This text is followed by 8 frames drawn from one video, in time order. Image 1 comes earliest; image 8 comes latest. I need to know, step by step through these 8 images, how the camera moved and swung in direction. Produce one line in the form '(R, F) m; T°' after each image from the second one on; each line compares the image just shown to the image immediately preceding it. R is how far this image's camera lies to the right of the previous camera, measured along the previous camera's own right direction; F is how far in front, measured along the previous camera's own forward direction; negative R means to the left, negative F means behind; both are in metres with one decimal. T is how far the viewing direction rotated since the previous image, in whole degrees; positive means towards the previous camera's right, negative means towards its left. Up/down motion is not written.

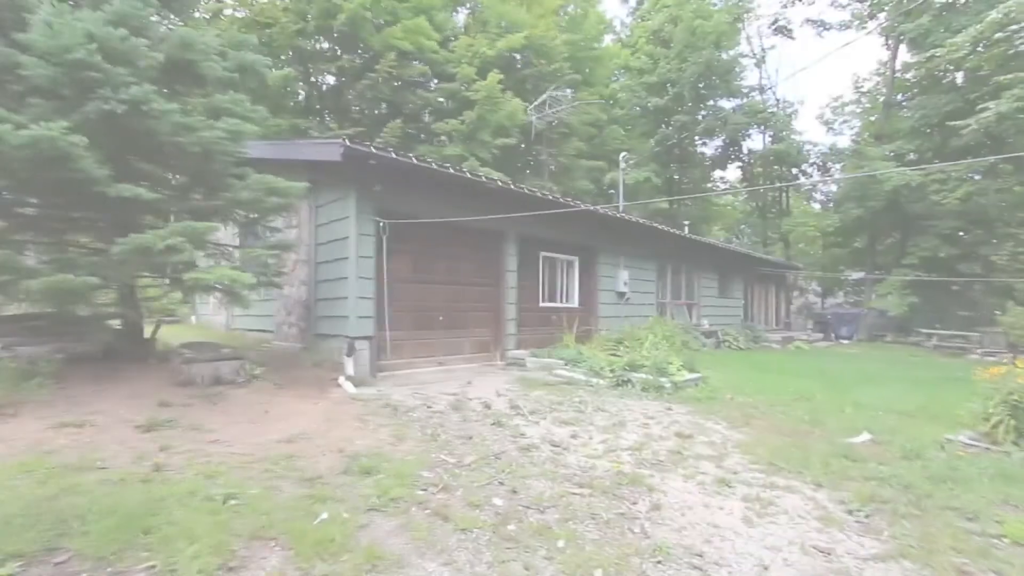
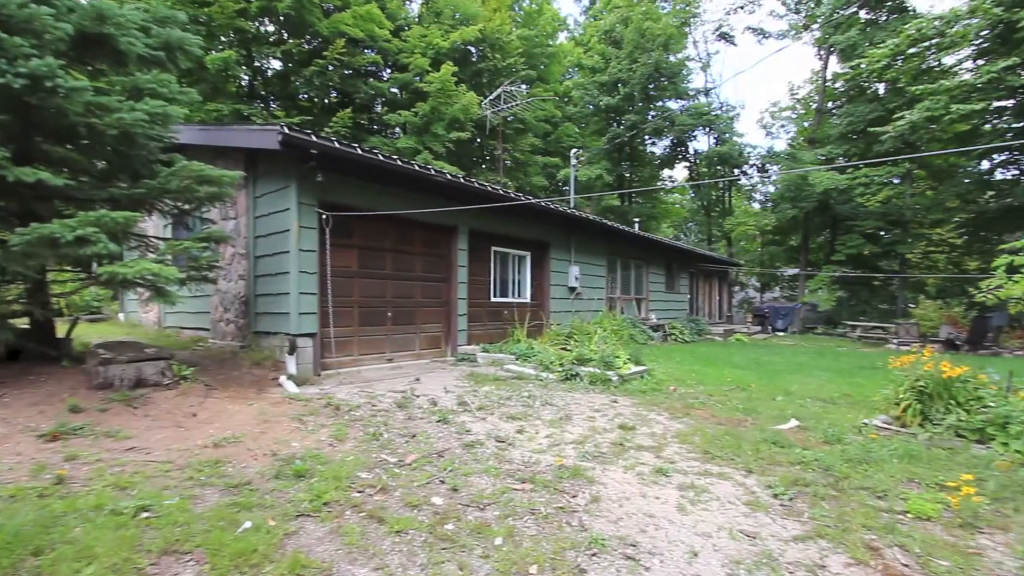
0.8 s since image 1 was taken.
(+0.1, 0.0) m; +5°
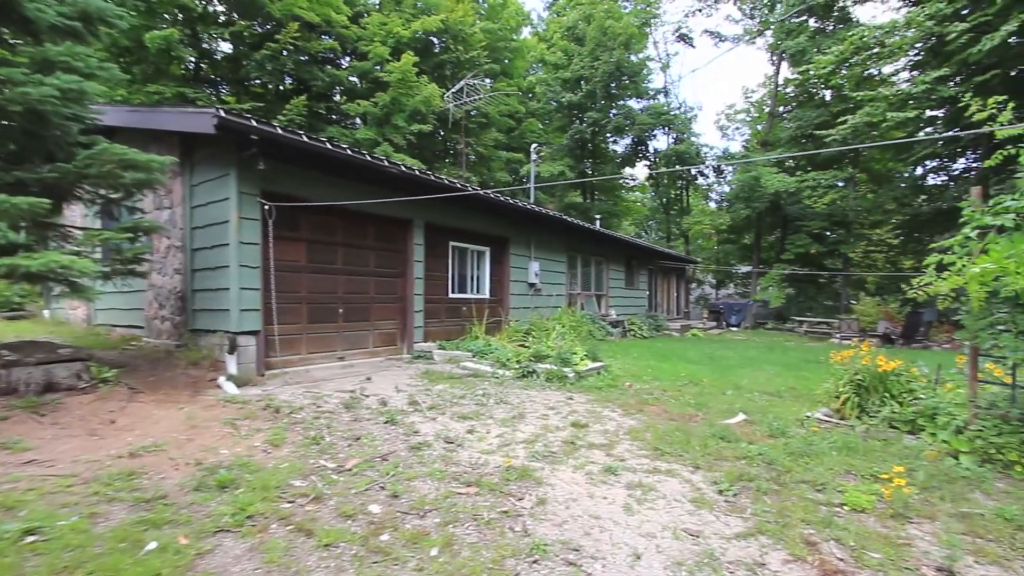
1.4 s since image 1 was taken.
(+0.1, +0.1) m; +4°
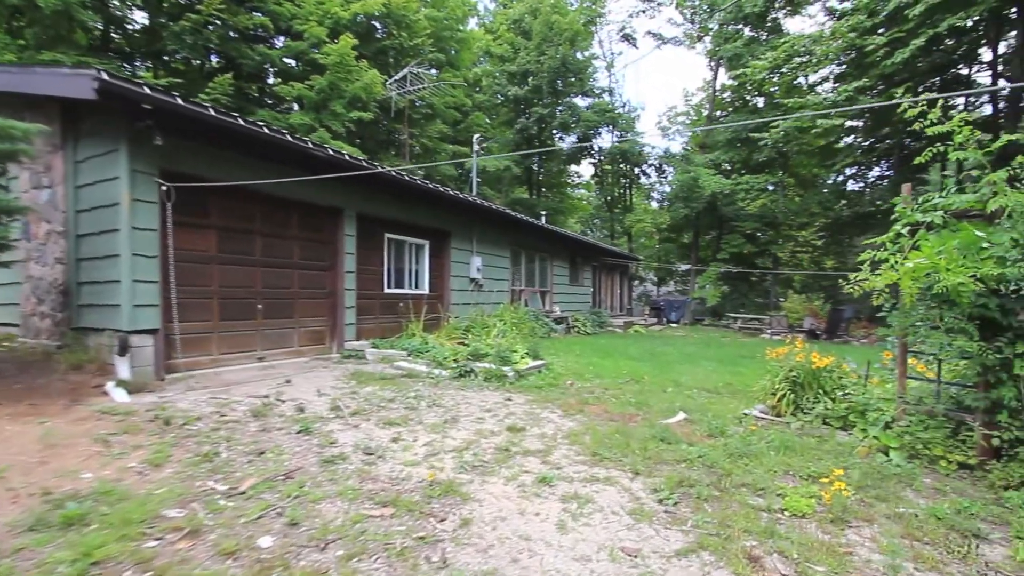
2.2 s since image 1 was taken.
(+0.1, +0.3) m; +6°
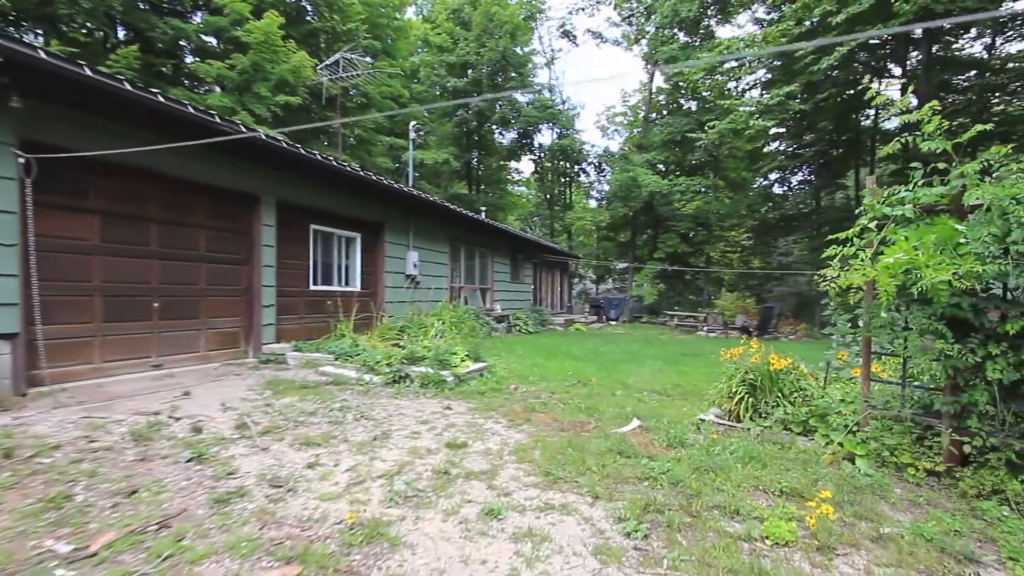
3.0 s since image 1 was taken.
(0.0, +0.4) m; +7°
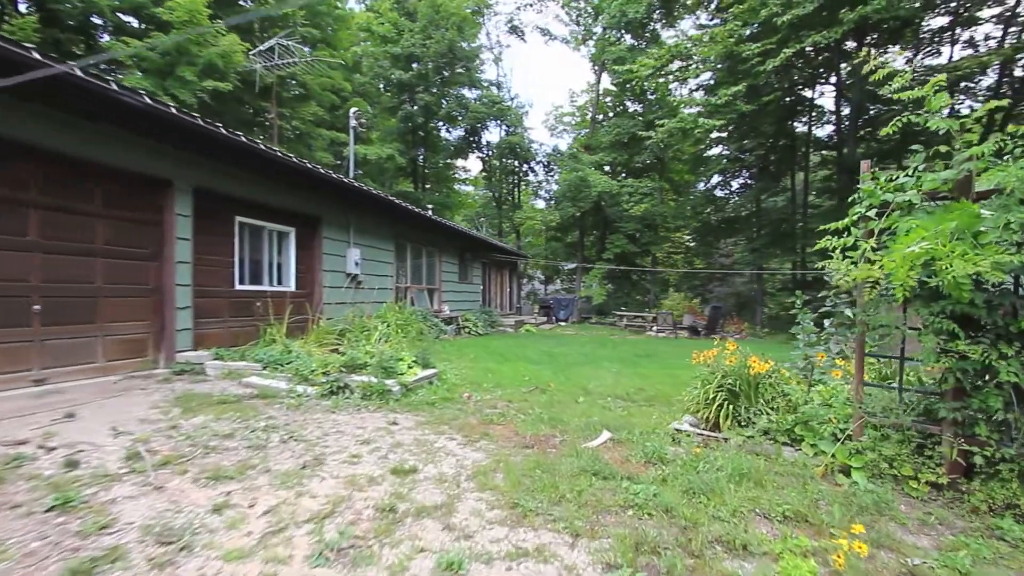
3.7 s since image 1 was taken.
(-0.1, +0.4) m; +7°
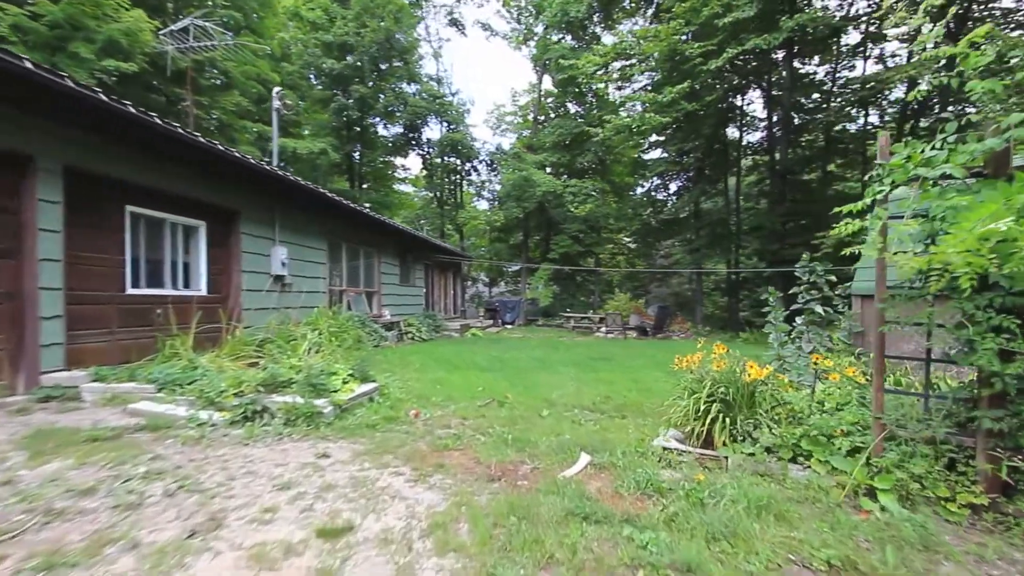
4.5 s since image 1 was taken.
(-0.1, +0.5) m; +7°
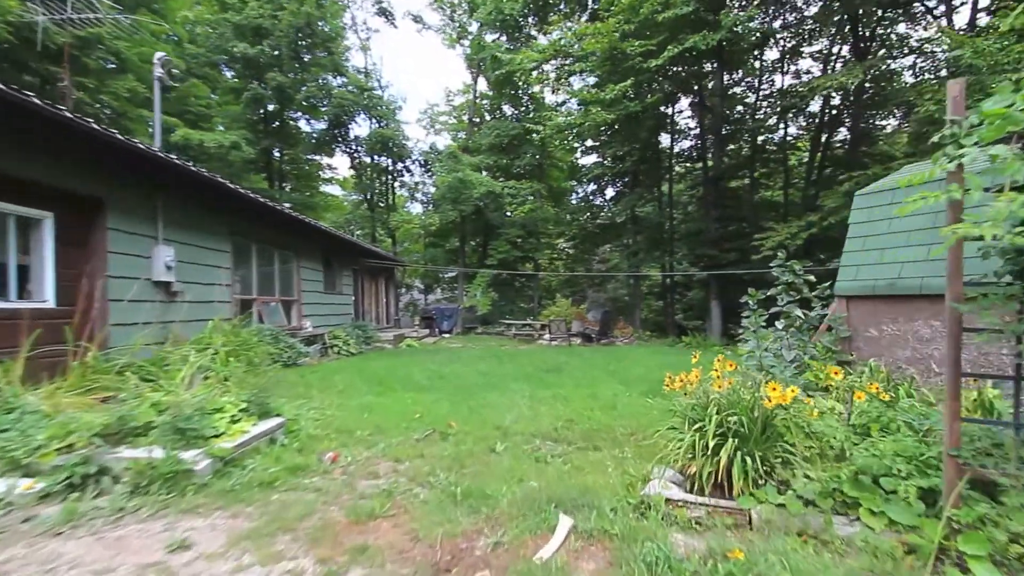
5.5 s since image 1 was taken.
(-0.1, +0.7) m; +8°
